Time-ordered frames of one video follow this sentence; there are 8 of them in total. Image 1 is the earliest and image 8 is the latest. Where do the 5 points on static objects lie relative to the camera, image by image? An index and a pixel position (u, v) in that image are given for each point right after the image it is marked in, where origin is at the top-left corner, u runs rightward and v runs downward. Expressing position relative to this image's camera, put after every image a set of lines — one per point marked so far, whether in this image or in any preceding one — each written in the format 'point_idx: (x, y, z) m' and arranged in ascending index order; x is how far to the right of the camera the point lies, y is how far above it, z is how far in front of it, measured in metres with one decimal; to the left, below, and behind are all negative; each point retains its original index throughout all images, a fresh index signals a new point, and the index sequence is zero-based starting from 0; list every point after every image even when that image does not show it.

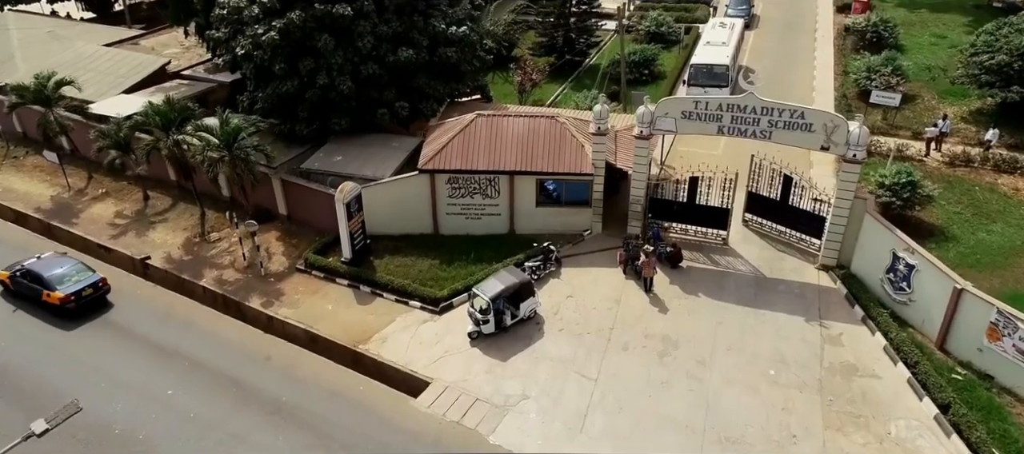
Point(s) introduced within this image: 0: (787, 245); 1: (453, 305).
0: (+7.7, -0.5, +20.1) m
1: (-1.5, -2.0, +18.2) m
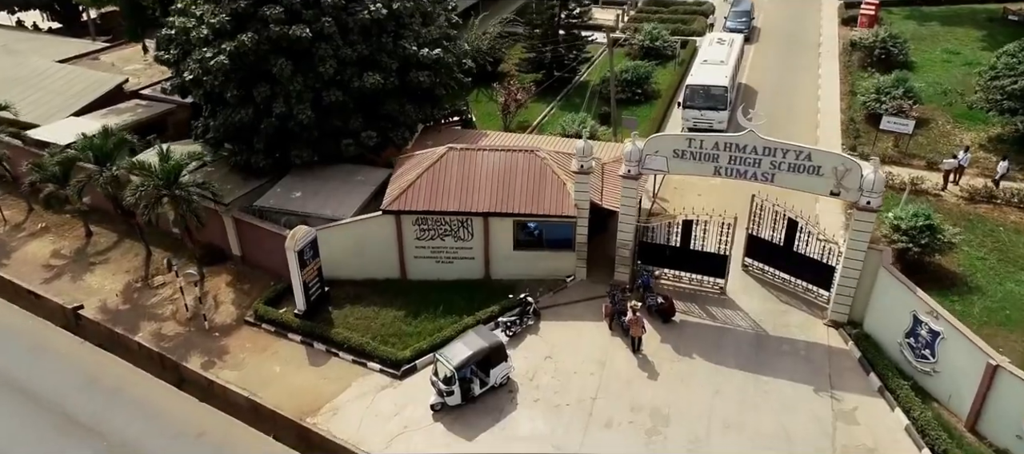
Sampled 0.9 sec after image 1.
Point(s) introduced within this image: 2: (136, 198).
0: (+7.1, -1.7, +18.1) m
1: (-2.2, -3.2, +16.1) m
2: (-9.2, +0.7, +17.4) m
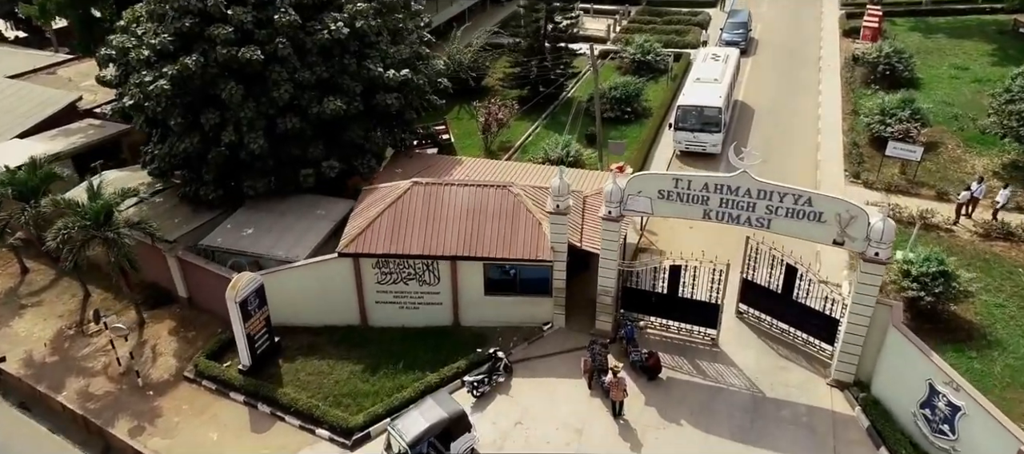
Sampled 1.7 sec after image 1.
0: (+6.4, -2.8, +16.3) m
1: (-2.9, -4.2, +14.3) m
2: (-9.9, -0.3, +15.6) m
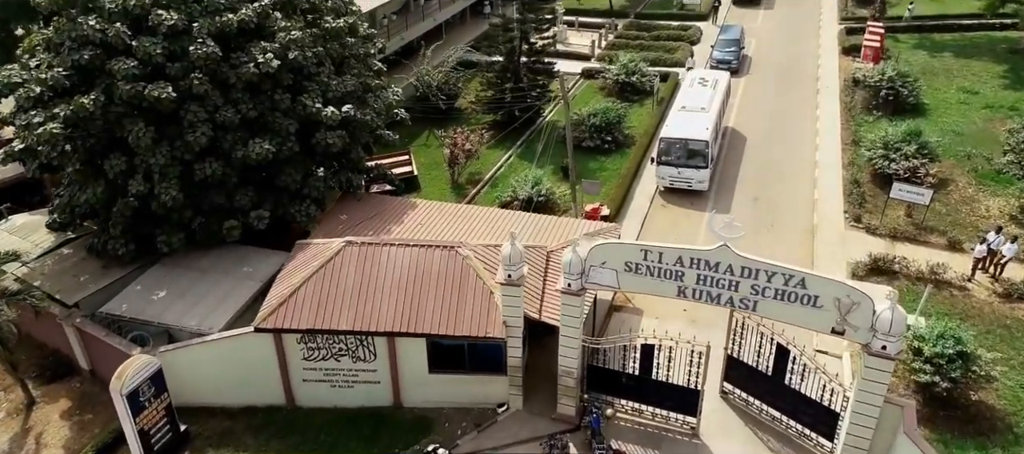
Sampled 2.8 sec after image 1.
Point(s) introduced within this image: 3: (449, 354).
0: (+5.3, -4.2, +14.0) m
1: (-3.9, -5.6, +12.0) m
2: (-10.9, -1.7, +13.2) m
3: (-1.3, -2.6, +14.6) m
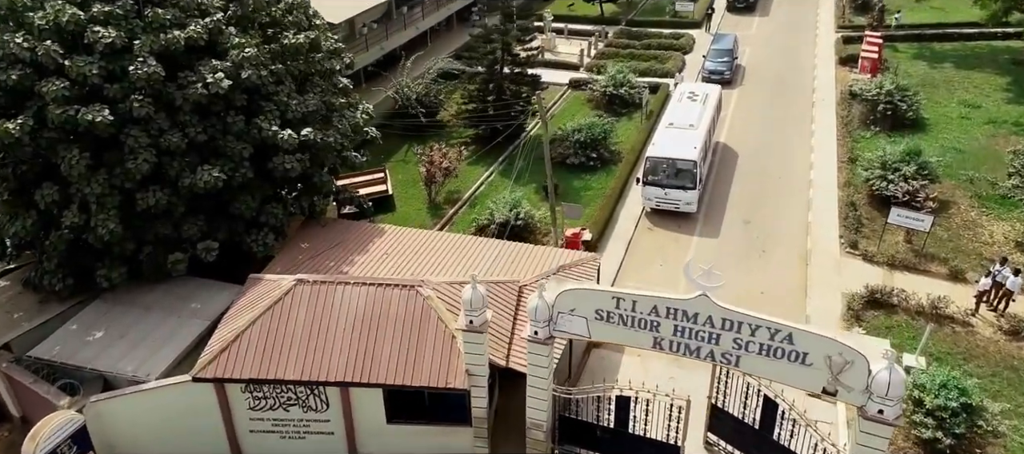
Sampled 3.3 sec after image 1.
0: (+4.6, -4.9, +12.8) m
1: (-4.6, -6.3, +10.7) m
2: (-11.6, -2.4, +12.0) m
3: (-2.0, -3.3, +13.4) m
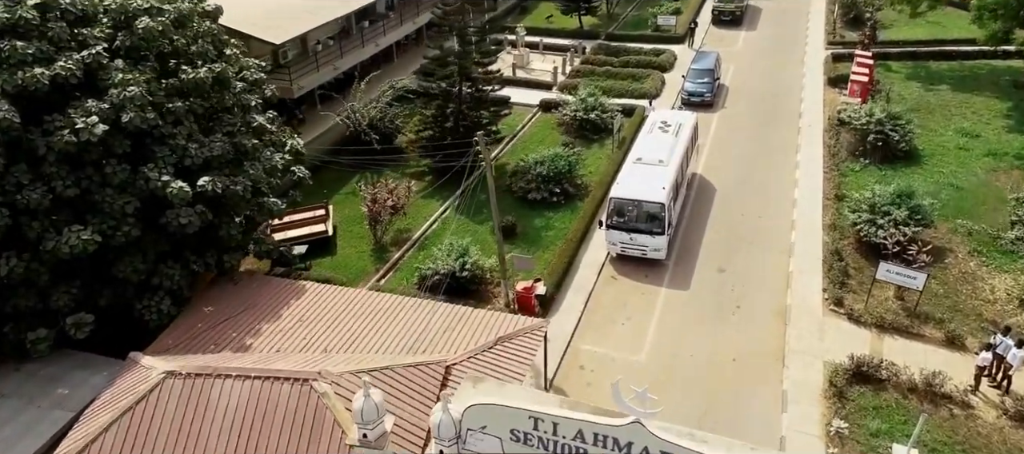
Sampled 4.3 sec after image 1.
0: (+3.2, -6.2, +10.5) m
1: (-6.0, -7.6, +8.5) m
2: (-13.0, -3.6, +9.7) m
3: (-3.4, -4.6, +11.2) m
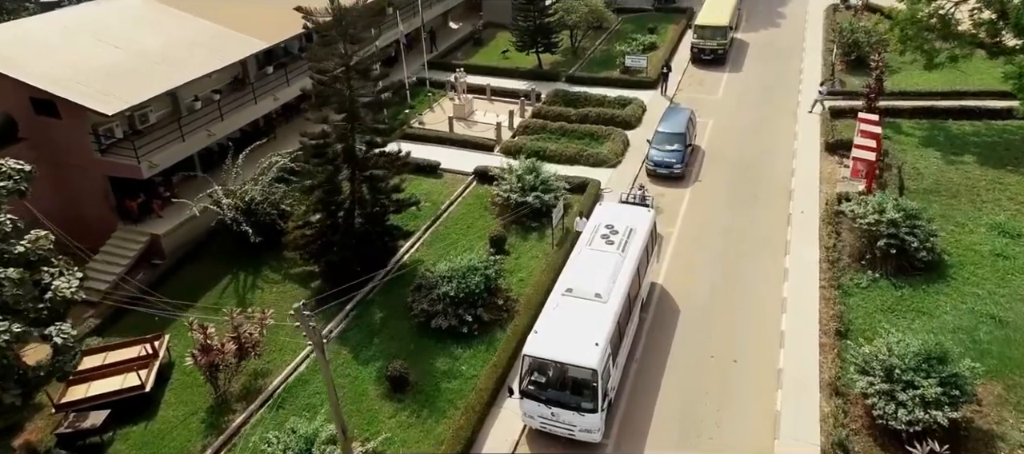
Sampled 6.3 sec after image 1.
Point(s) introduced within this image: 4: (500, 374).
0: (+0.8, -9.5, +4.8) m
1: (-8.4, -10.8, +2.6) m
2: (-15.4, -6.9, +3.8) m
3: (-5.8, -7.9, +5.3) m
4: (-0.3, -3.3, +15.8) m
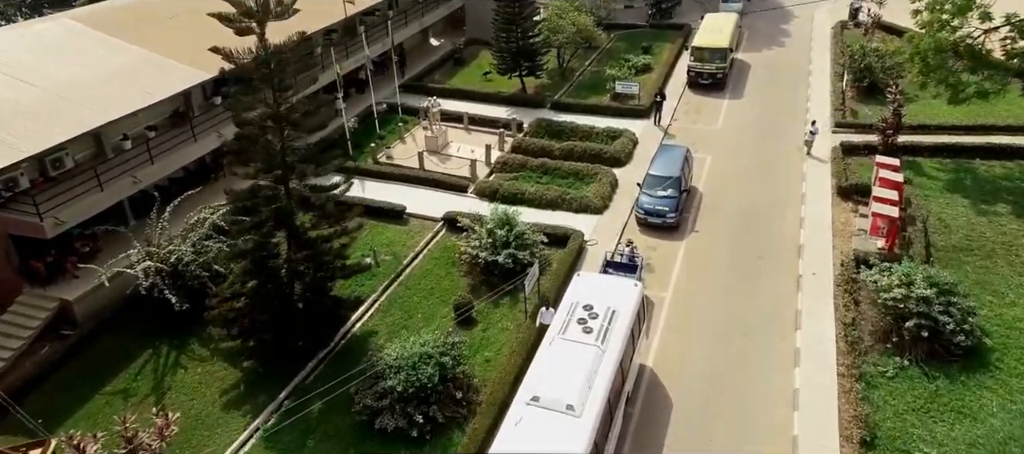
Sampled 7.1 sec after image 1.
0: (0.0, -11.1, +1.8) m
1: (-9.2, -12.4, -0.4) m
2: (-16.2, -8.5, +0.8) m
3: (-6.6, -9.5, +2.4) m
4: (-1.2, -5.0, +12.9) m
